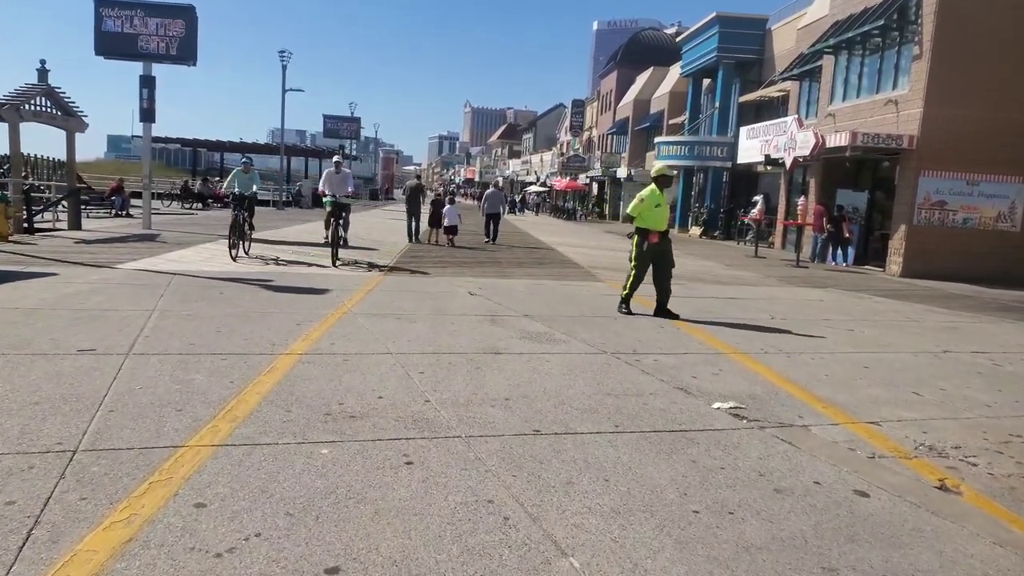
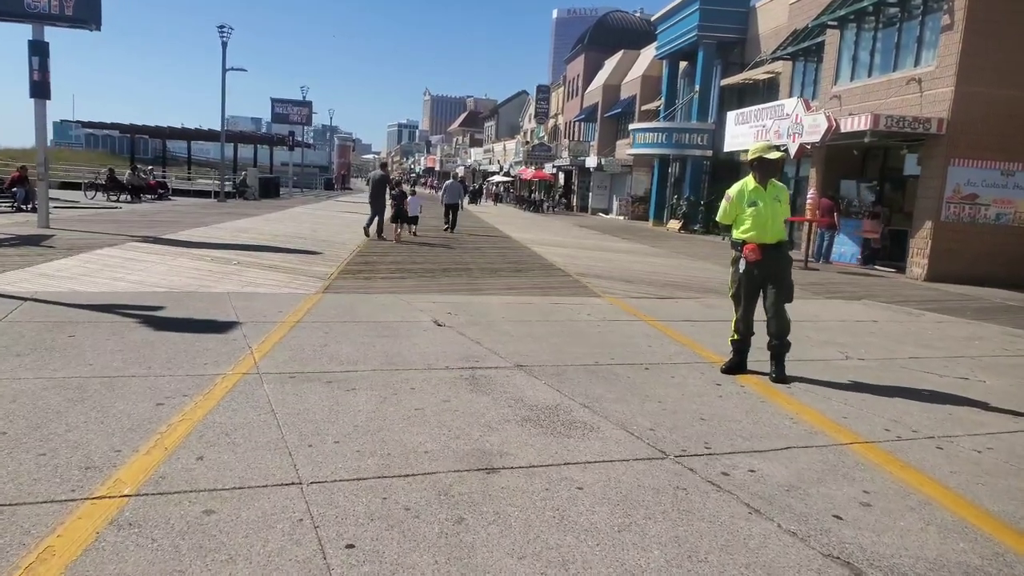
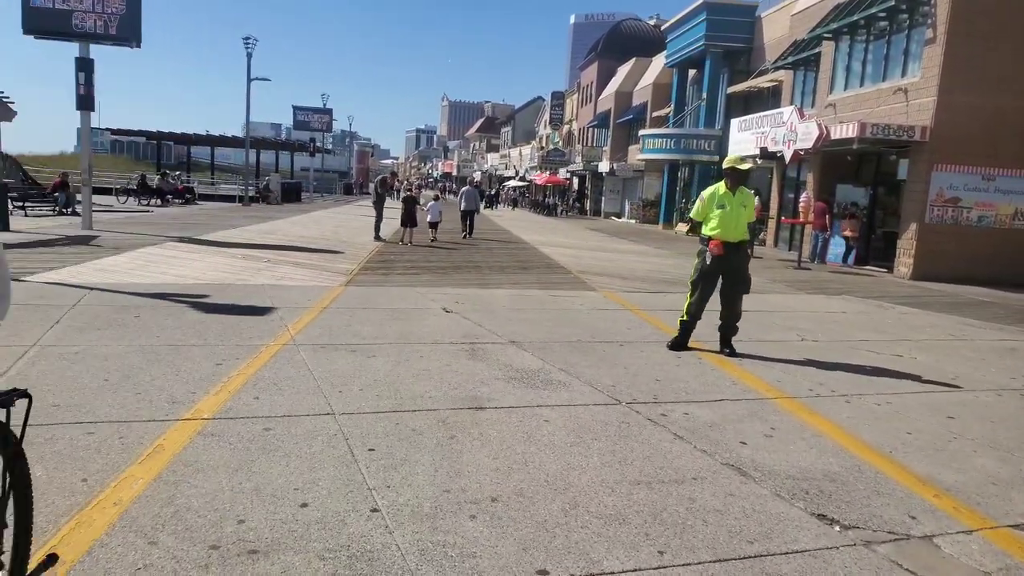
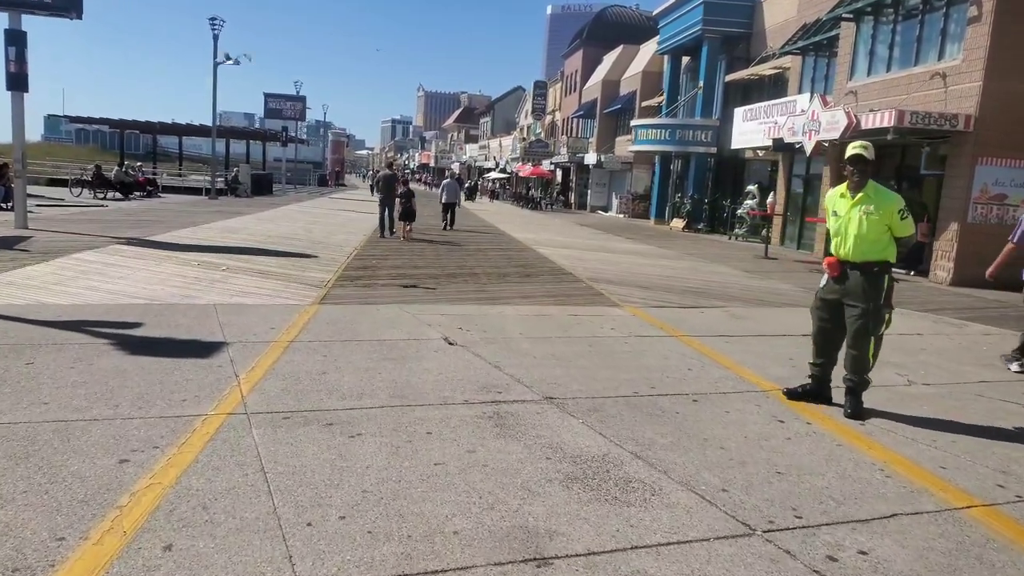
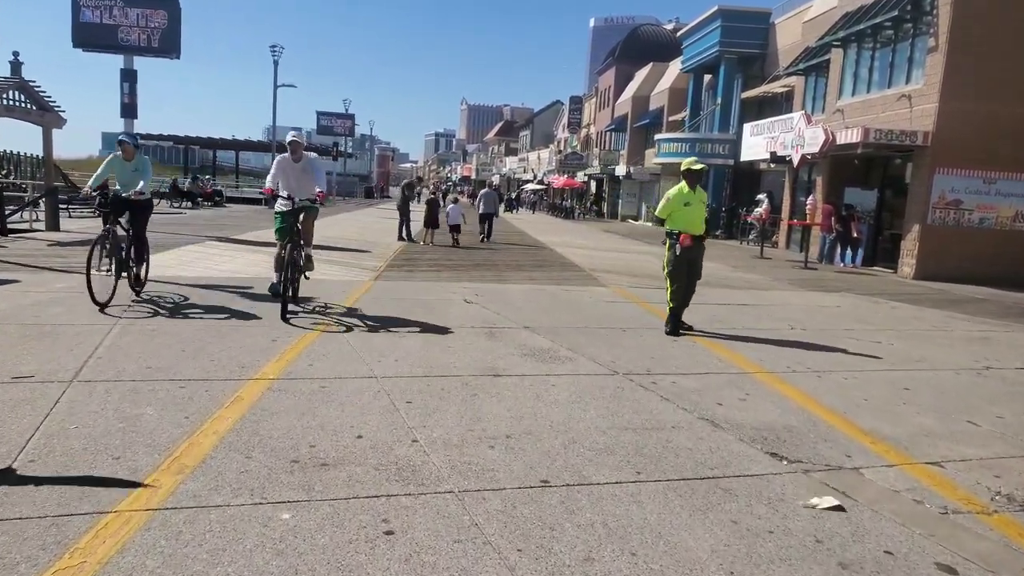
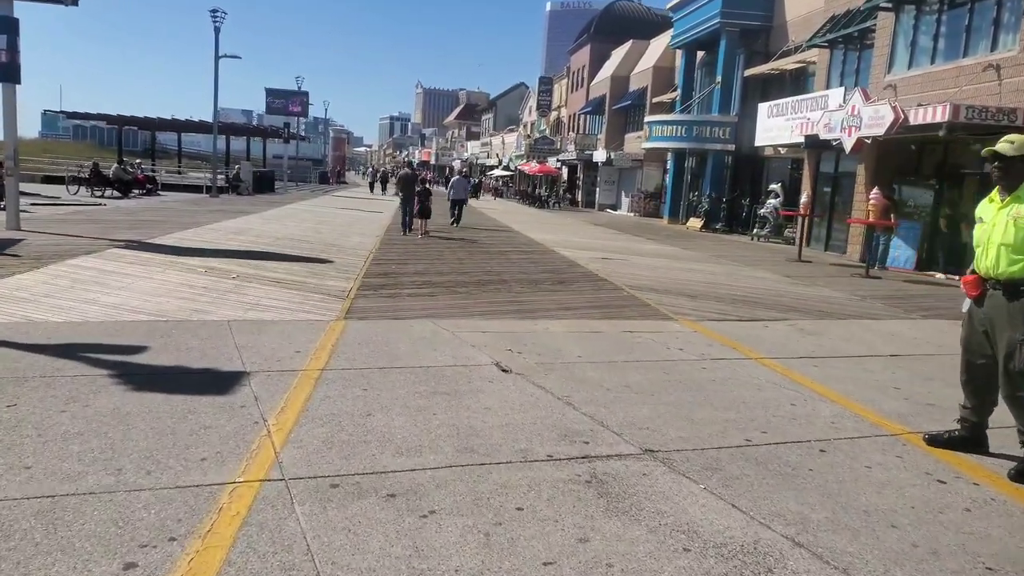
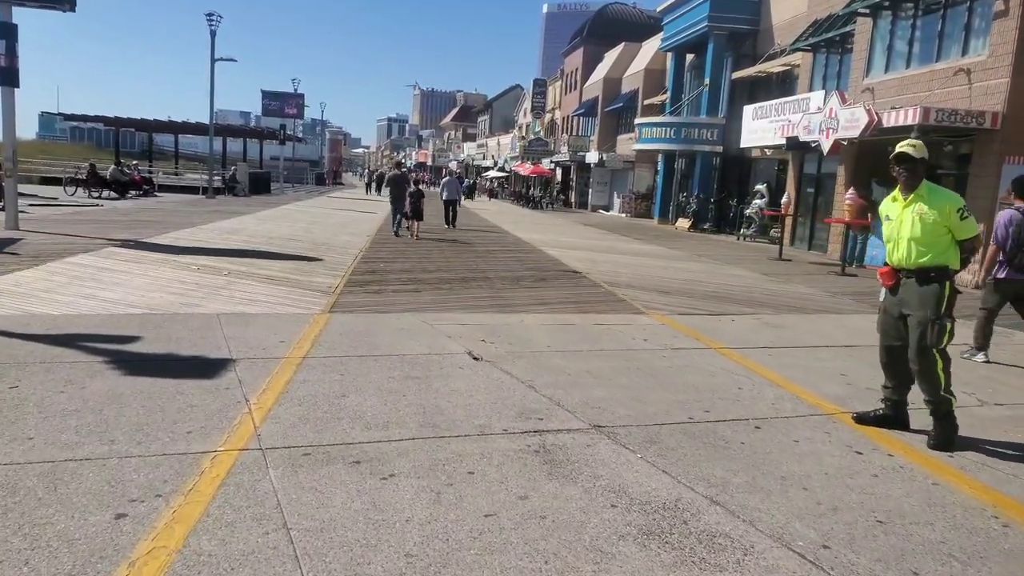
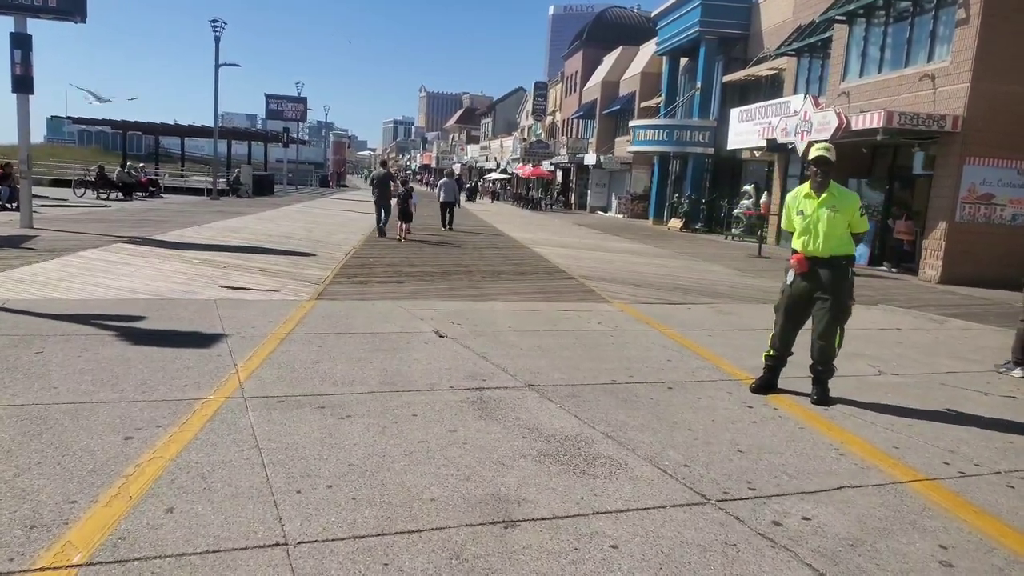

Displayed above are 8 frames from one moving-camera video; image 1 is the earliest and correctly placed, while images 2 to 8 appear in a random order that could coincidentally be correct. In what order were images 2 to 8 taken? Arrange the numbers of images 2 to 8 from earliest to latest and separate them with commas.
5, 3, 2, 8, 4, 7, 6
